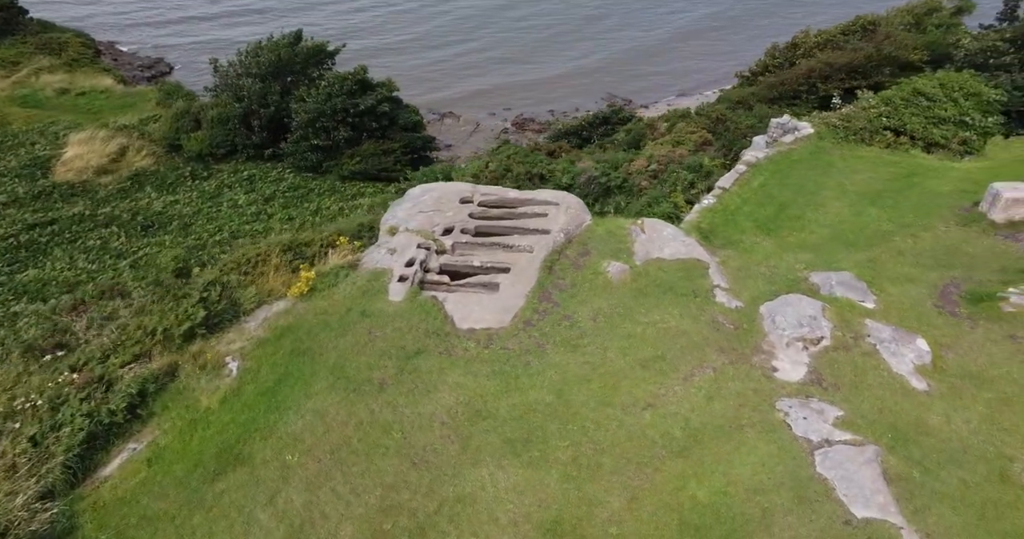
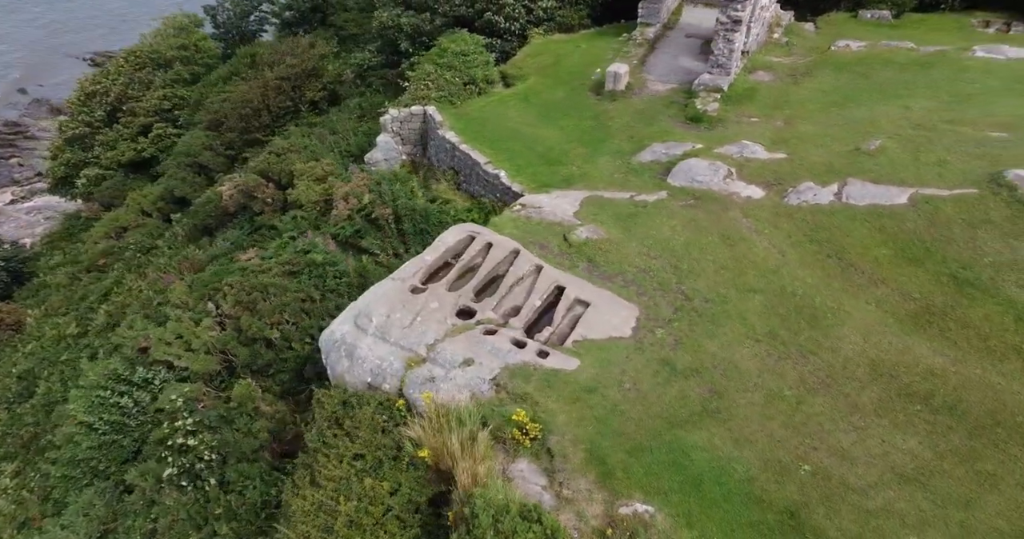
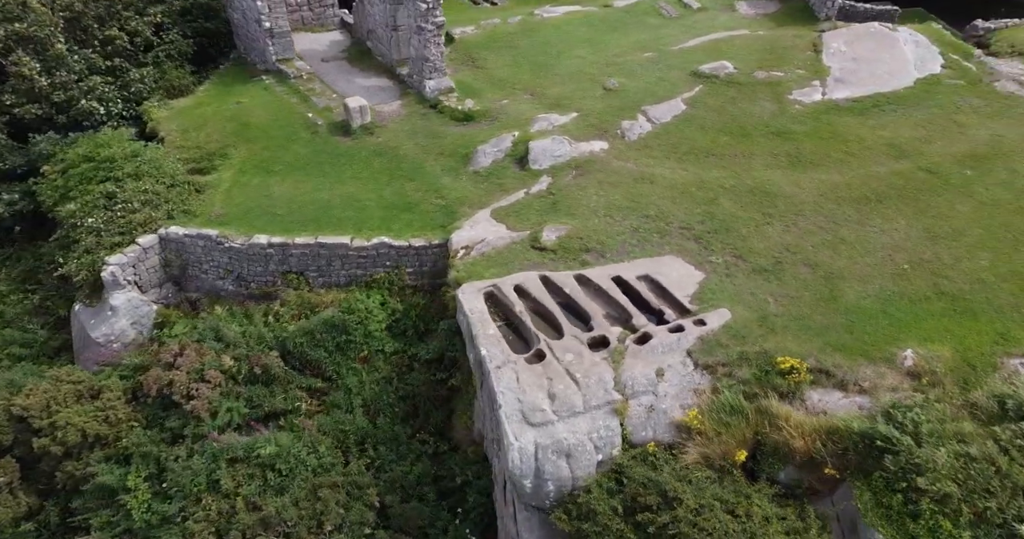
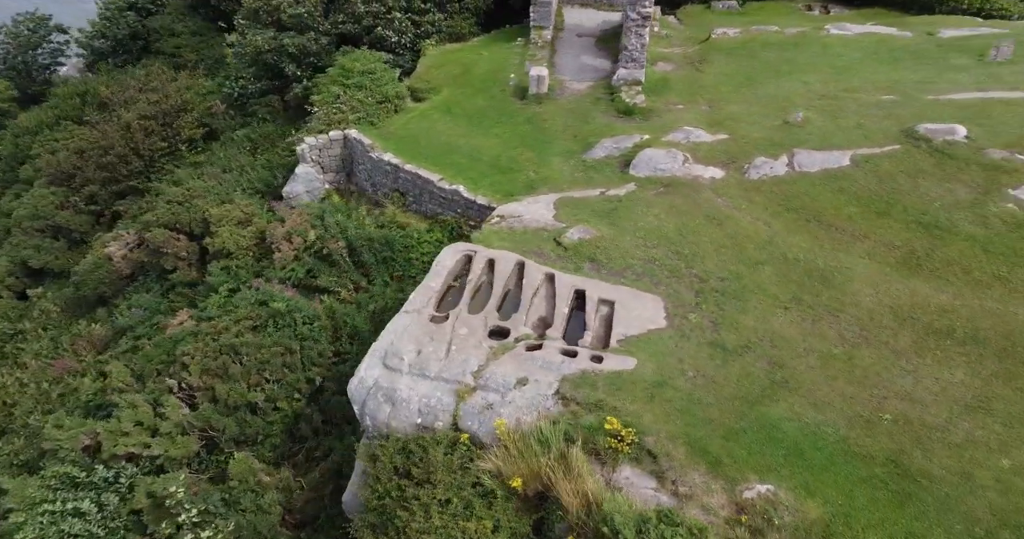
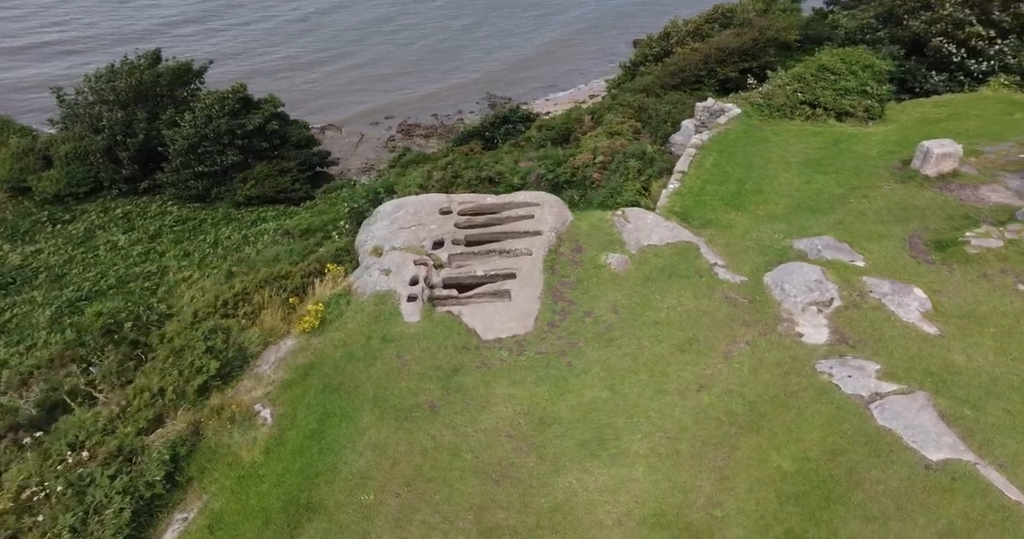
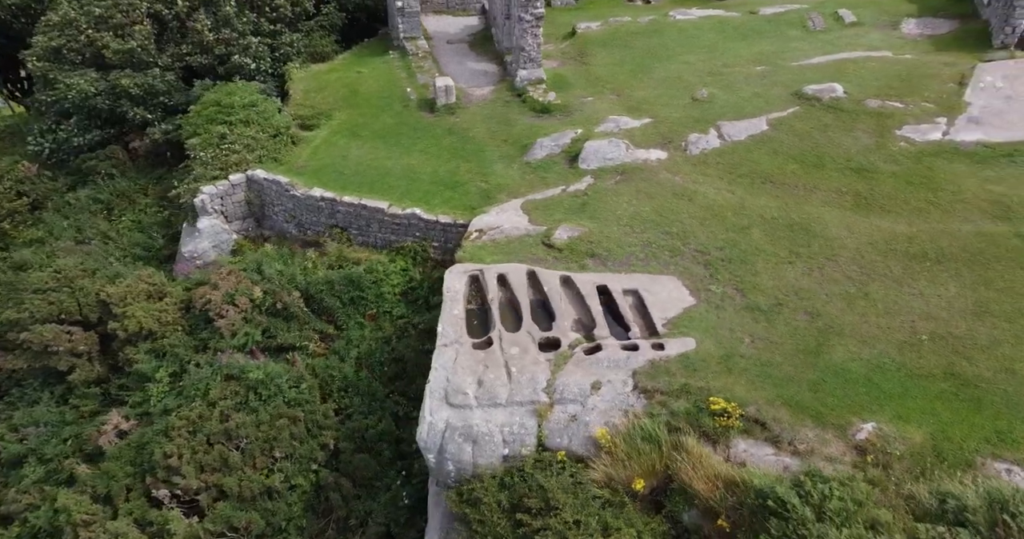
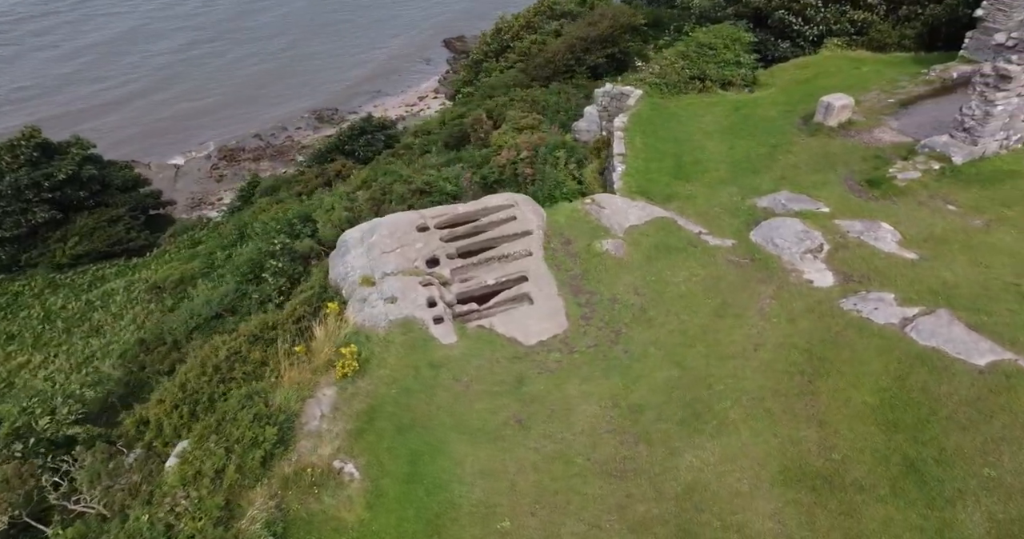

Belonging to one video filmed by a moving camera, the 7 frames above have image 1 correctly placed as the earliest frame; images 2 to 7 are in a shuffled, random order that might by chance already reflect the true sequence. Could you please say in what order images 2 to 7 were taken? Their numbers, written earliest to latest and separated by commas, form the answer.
5, 7, 2, 4, 6, 3
